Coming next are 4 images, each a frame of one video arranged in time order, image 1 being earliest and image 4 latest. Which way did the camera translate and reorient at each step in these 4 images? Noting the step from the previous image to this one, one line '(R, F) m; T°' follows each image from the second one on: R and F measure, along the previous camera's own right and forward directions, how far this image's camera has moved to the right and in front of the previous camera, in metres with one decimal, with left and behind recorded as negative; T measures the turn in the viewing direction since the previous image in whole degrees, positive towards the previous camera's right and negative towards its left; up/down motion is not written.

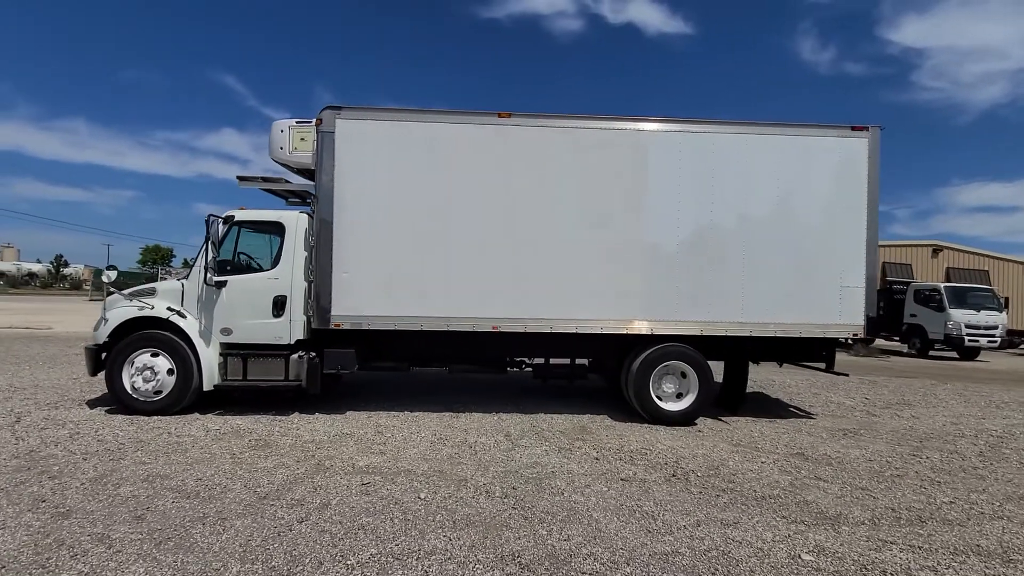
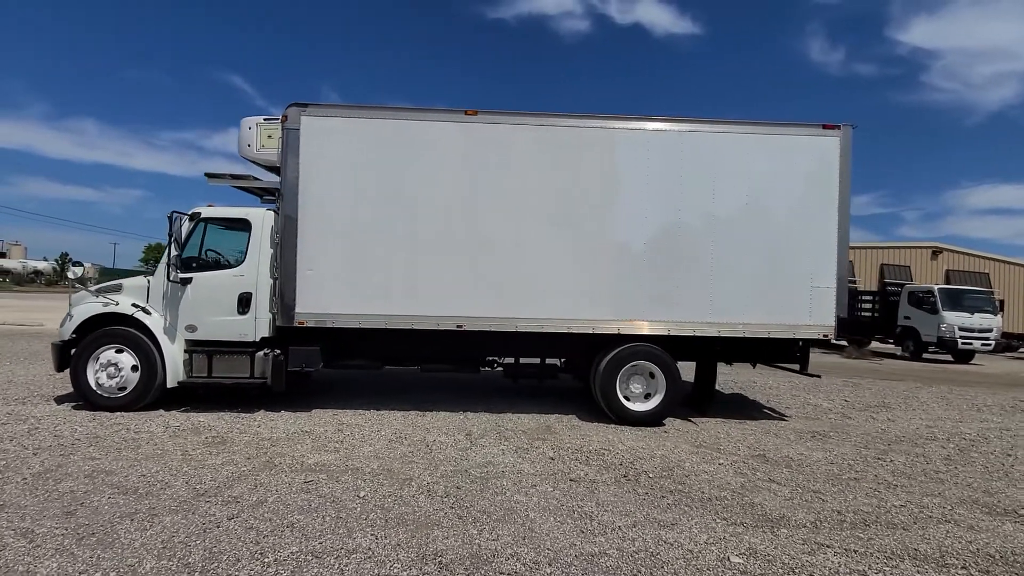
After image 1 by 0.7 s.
(+0.5, 0.0) m; -1°
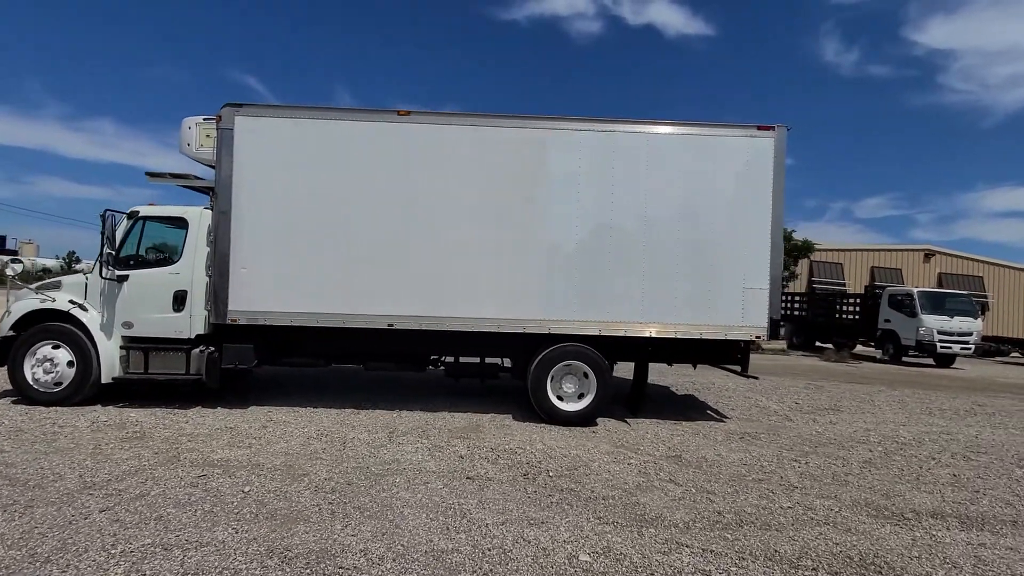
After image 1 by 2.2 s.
(+1.0, 0.0) m; -1°
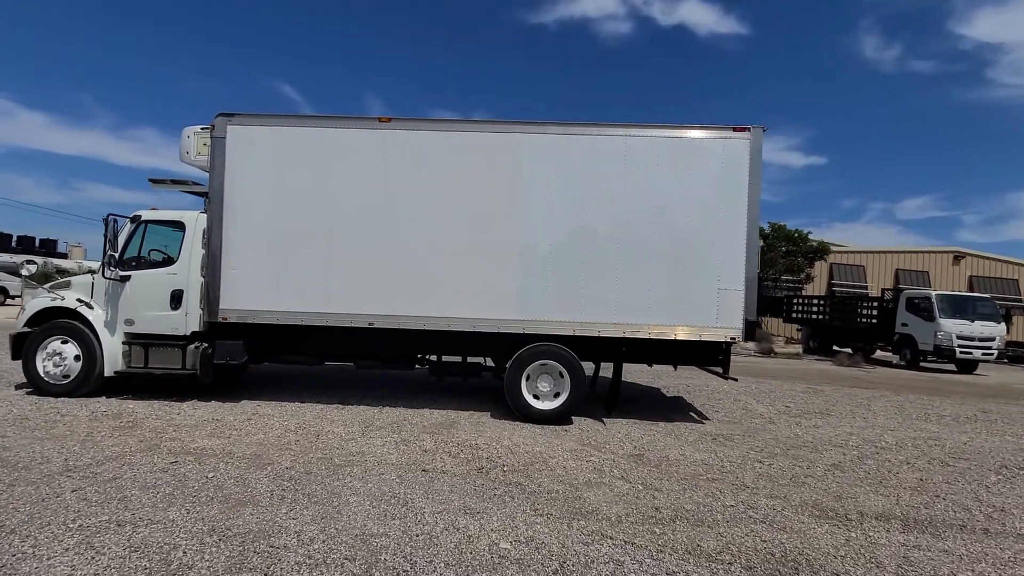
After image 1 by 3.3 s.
(+0.7, -0.1) m; -3°
